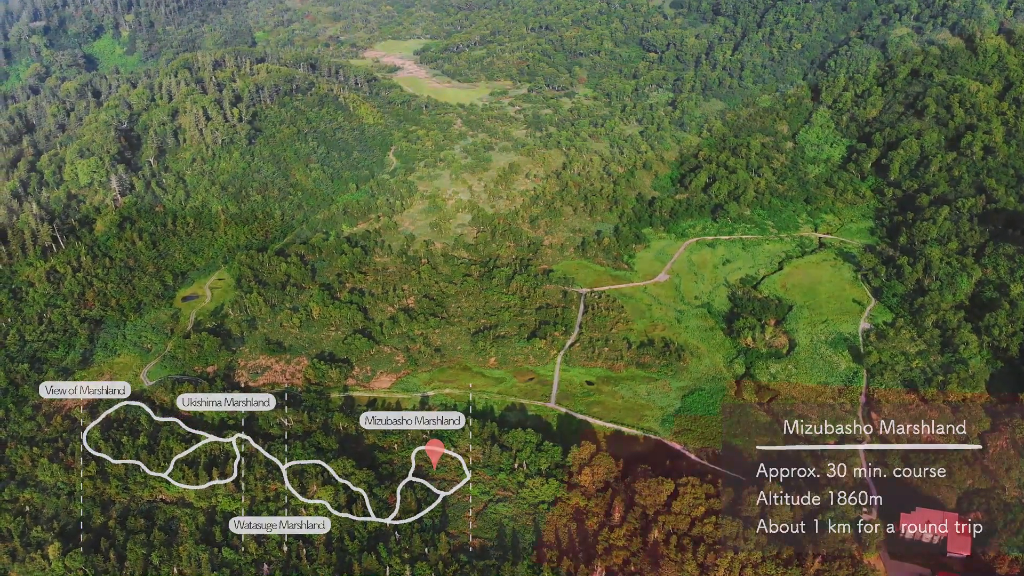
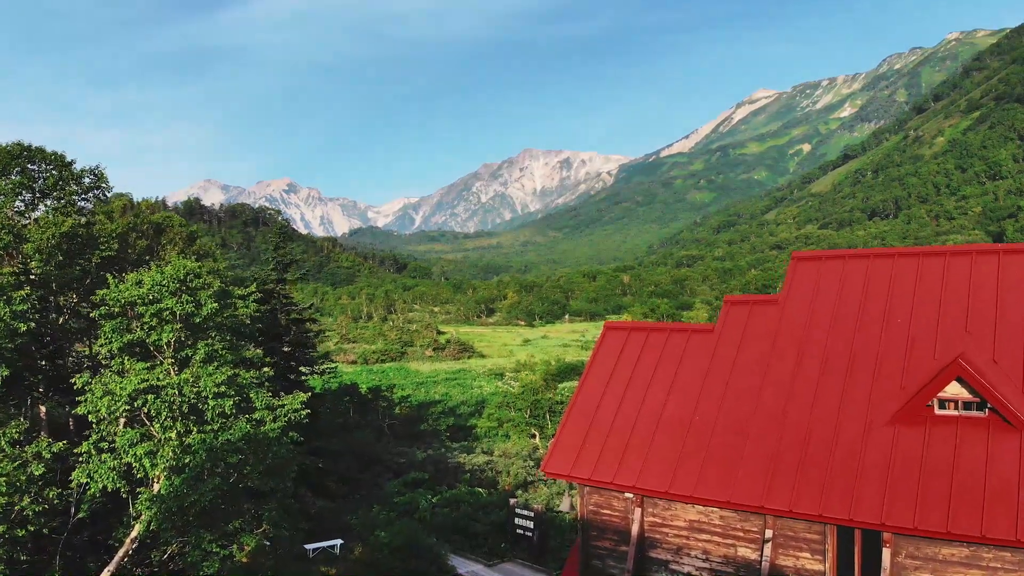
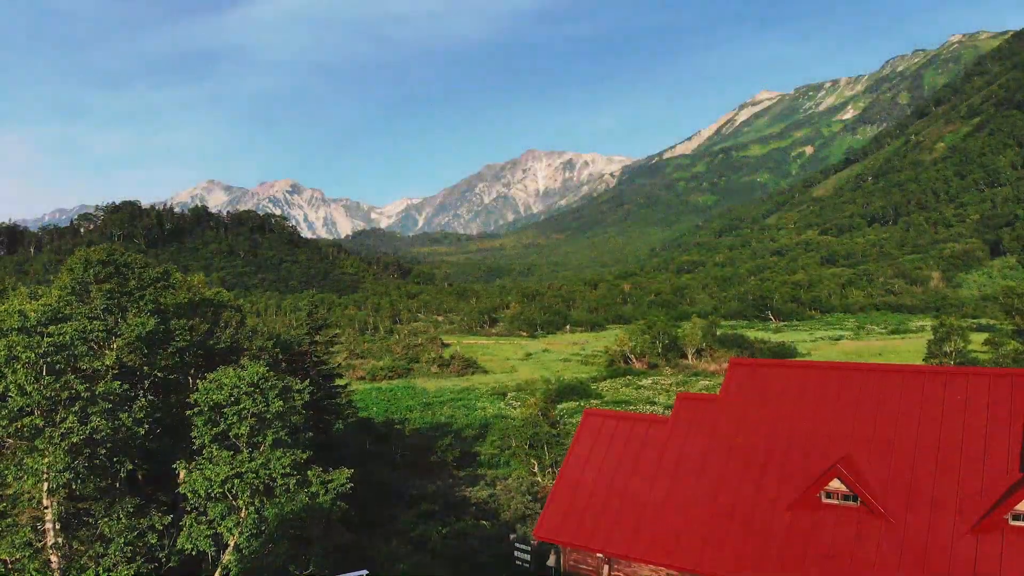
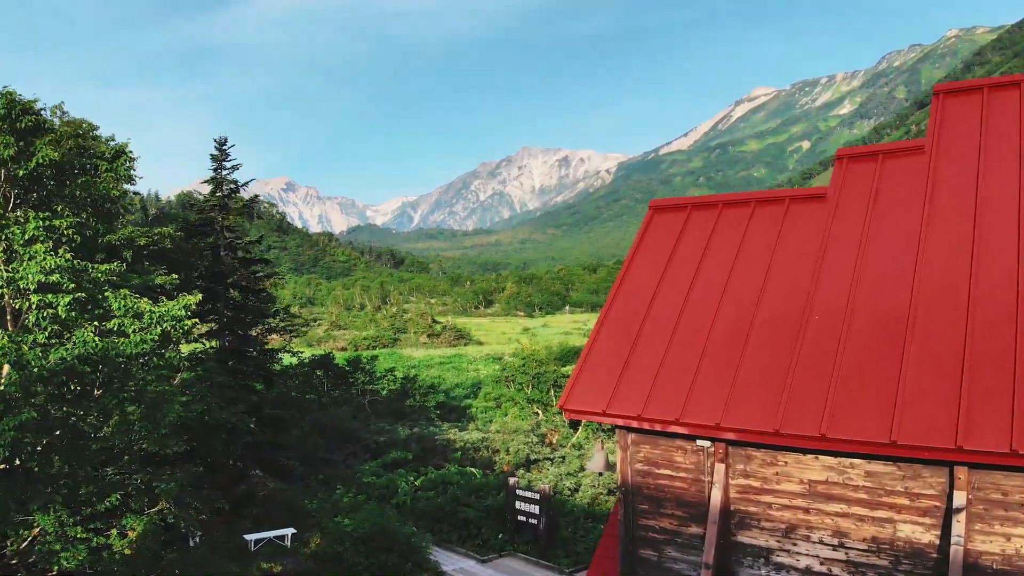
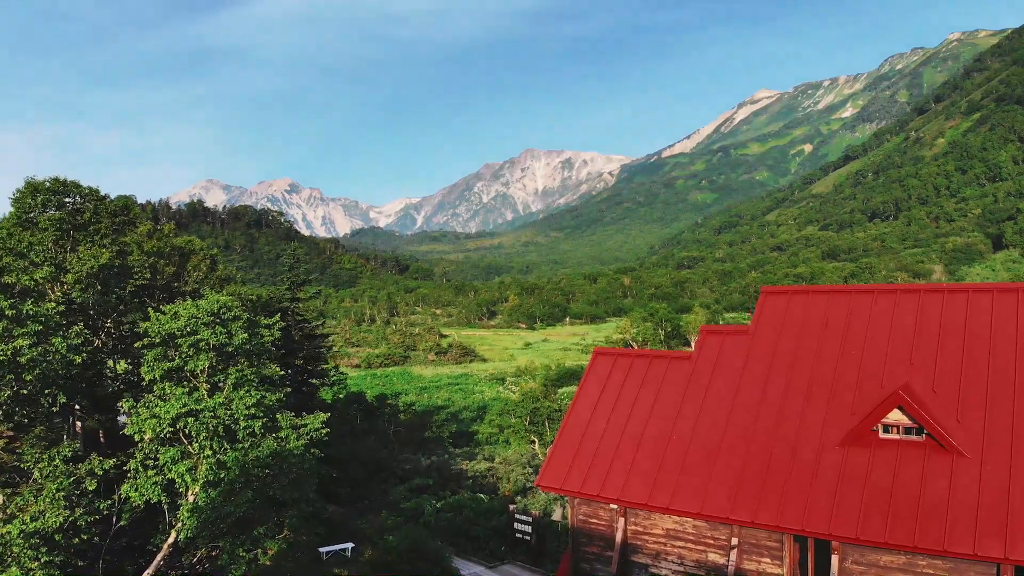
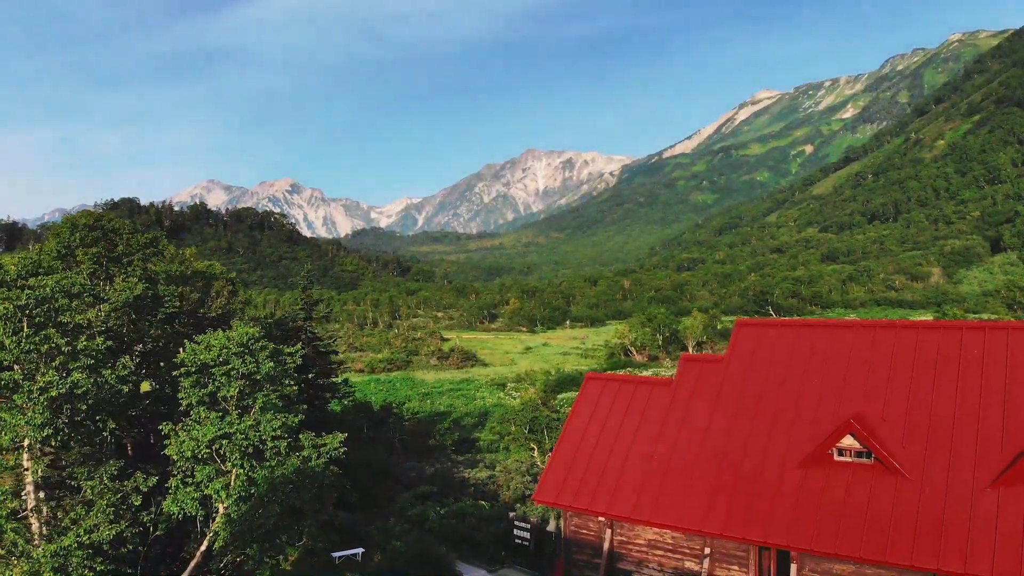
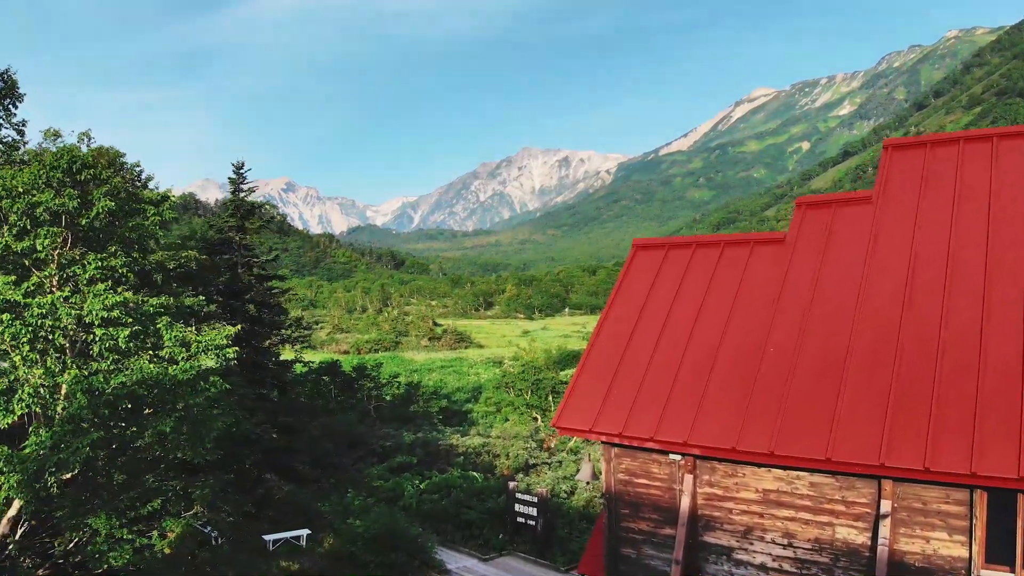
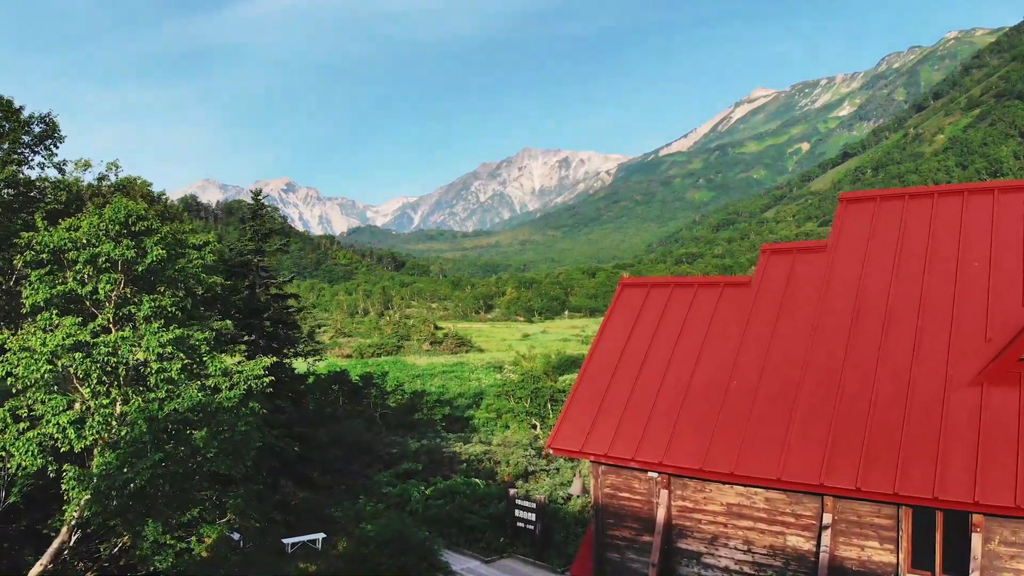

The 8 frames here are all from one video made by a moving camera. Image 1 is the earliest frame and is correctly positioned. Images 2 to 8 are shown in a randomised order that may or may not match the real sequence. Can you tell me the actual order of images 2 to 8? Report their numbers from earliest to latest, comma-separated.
3, 6, 5, 2, 8, 7, 4
